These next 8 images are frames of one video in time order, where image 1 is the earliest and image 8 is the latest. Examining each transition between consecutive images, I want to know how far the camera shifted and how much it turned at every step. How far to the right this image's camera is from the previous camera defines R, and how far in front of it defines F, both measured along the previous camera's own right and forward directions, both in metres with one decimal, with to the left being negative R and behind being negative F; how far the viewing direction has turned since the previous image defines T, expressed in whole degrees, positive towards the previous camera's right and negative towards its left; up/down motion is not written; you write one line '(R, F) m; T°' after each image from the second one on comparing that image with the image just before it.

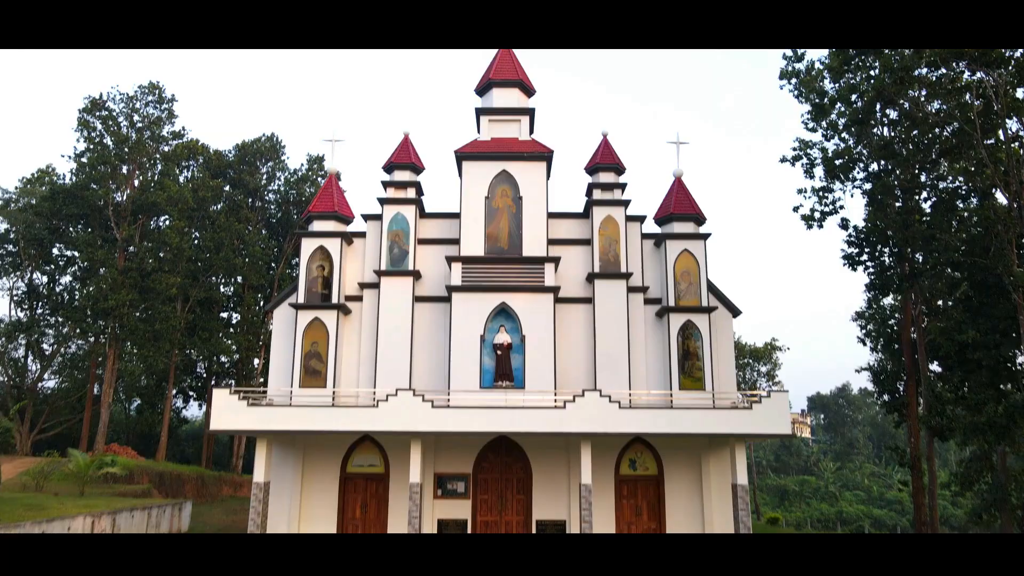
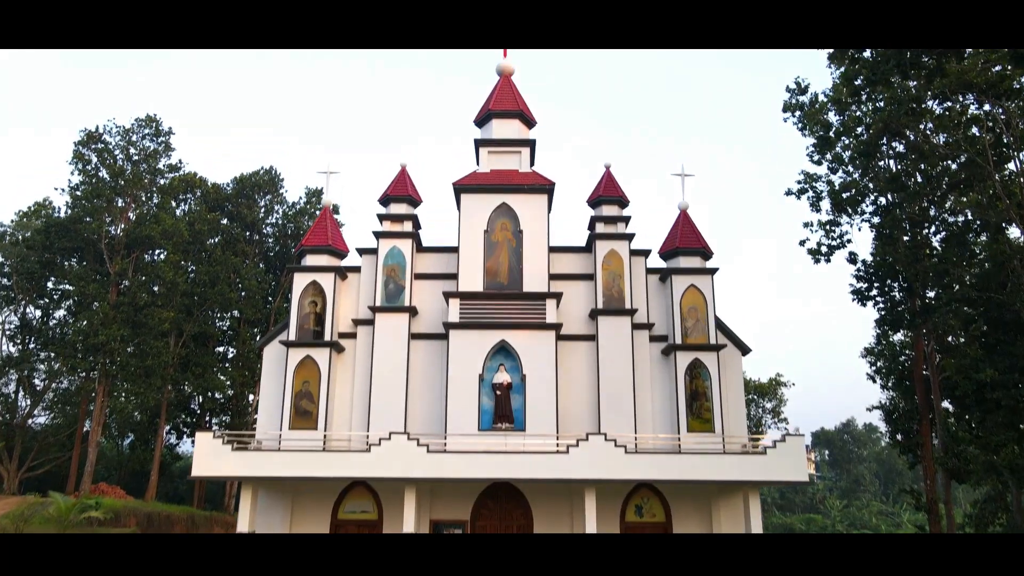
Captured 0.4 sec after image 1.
(0.0, +0.6) m; 0°
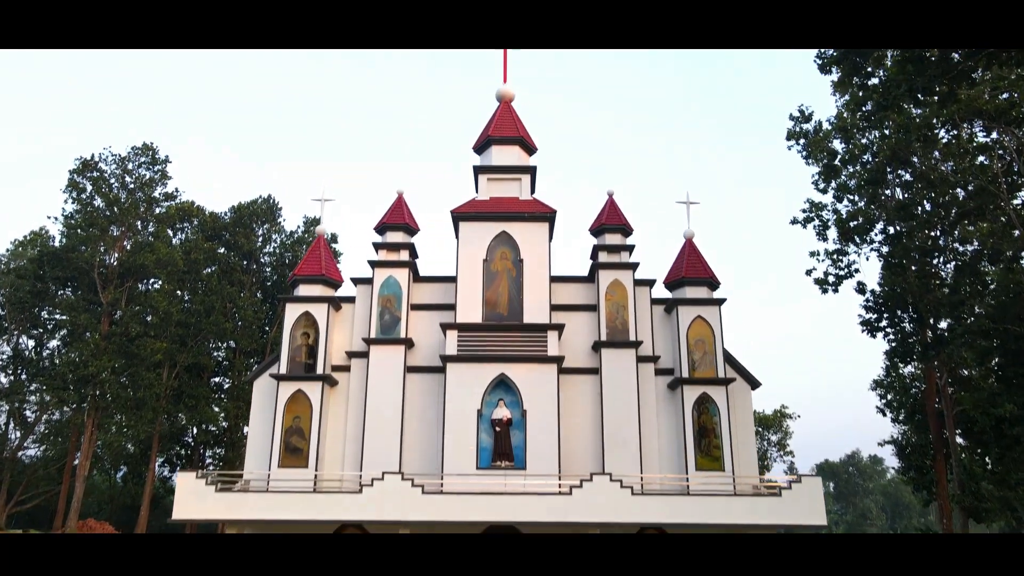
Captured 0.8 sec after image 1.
(0.0, +0.6) m; 0°
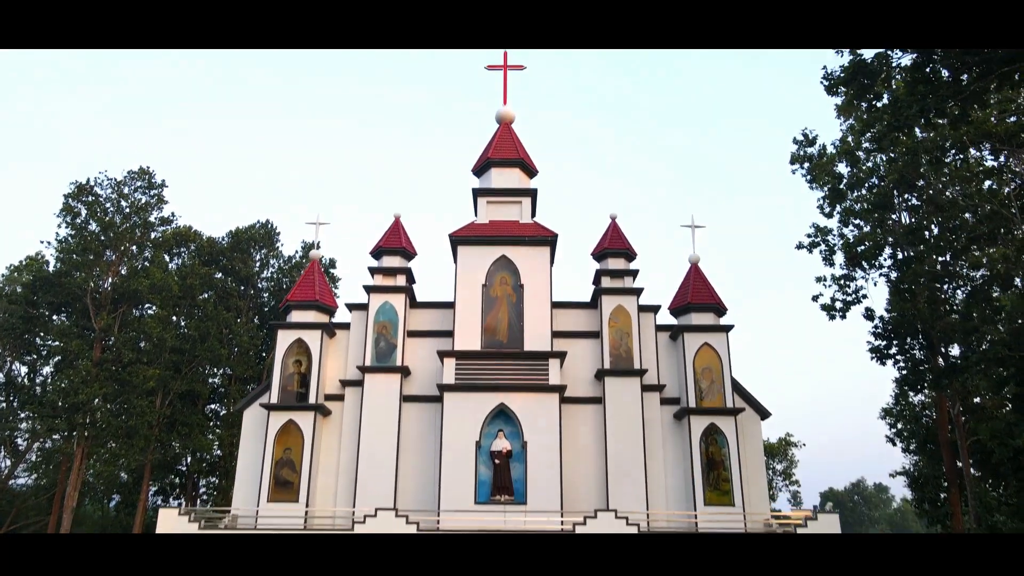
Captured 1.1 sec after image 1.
(0.0, +0.5) m; 0°
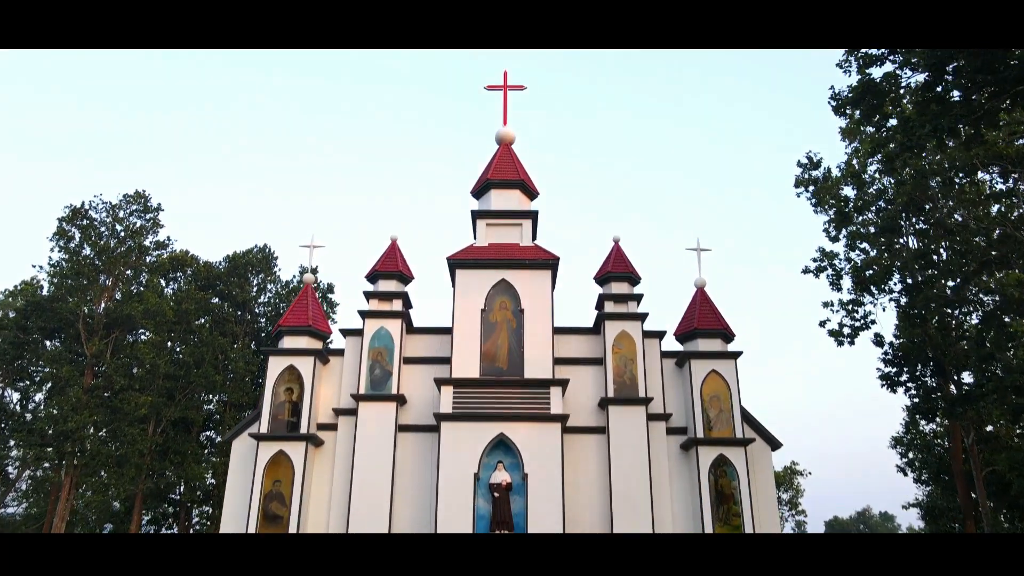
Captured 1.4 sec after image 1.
(0.0, +0.5) m; 0°
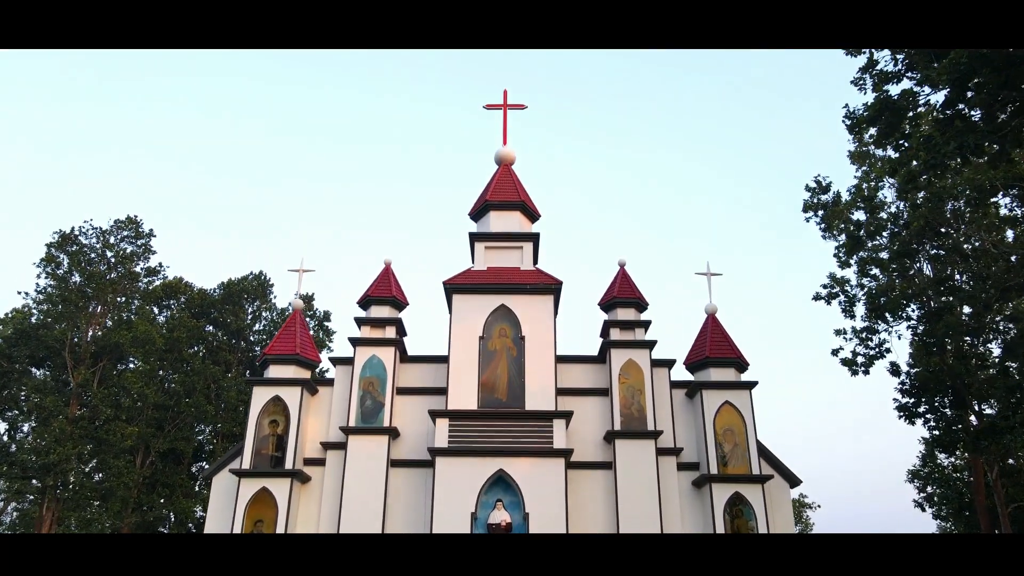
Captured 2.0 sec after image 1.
(0.0, +0.8) m; 0°
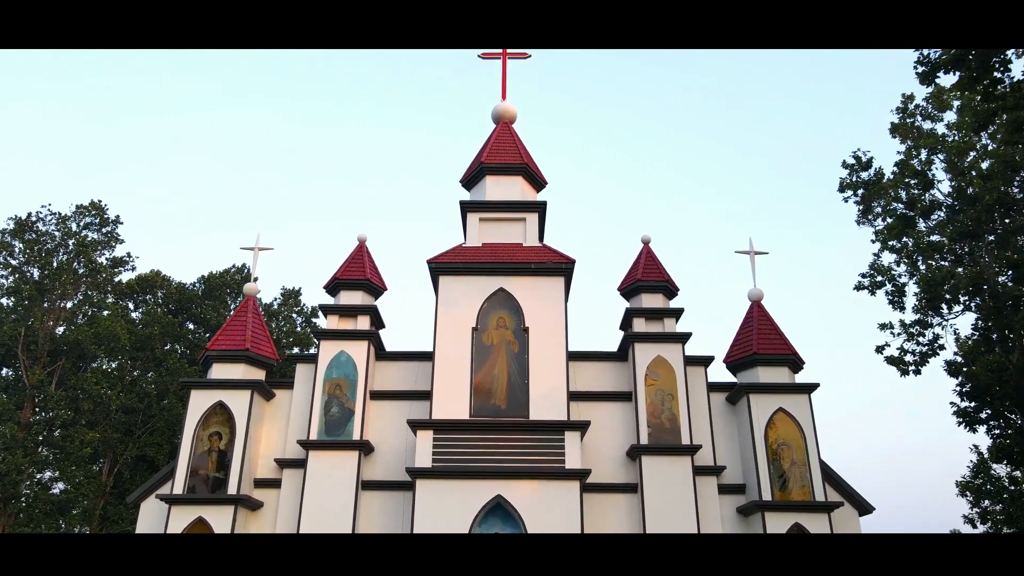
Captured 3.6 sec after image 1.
(0.0, +2.7) m; 0°
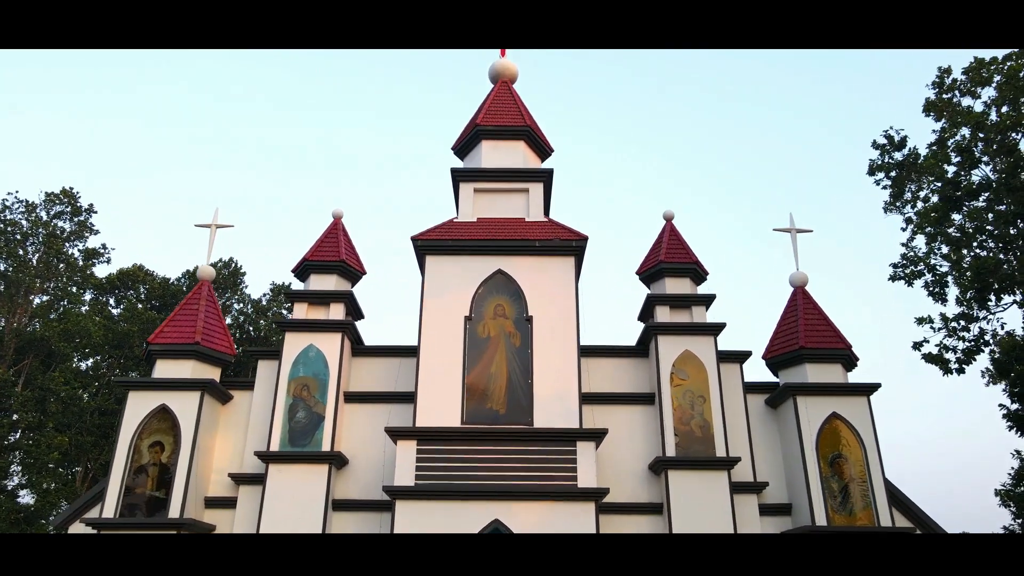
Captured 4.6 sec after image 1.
(0.0, +1.8) m; 0°
